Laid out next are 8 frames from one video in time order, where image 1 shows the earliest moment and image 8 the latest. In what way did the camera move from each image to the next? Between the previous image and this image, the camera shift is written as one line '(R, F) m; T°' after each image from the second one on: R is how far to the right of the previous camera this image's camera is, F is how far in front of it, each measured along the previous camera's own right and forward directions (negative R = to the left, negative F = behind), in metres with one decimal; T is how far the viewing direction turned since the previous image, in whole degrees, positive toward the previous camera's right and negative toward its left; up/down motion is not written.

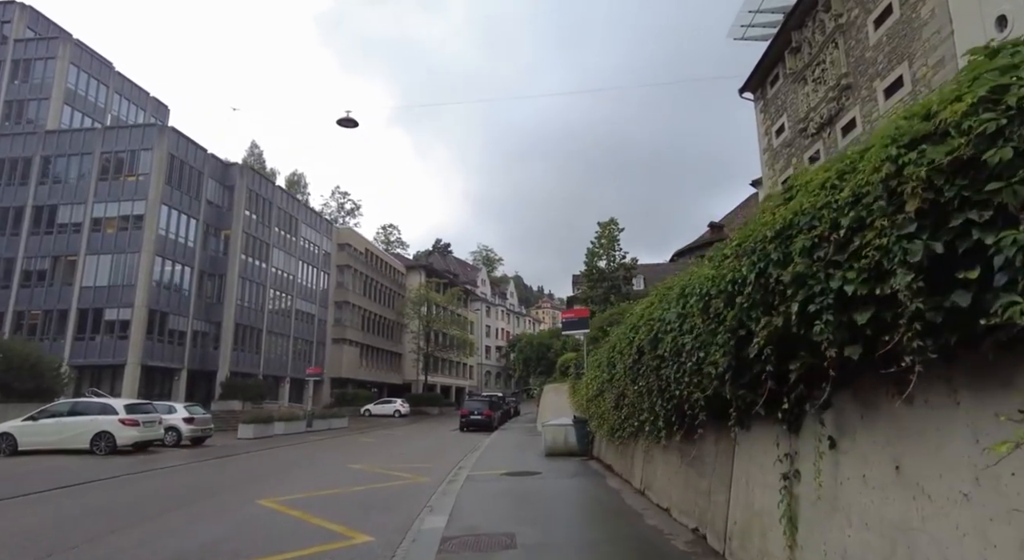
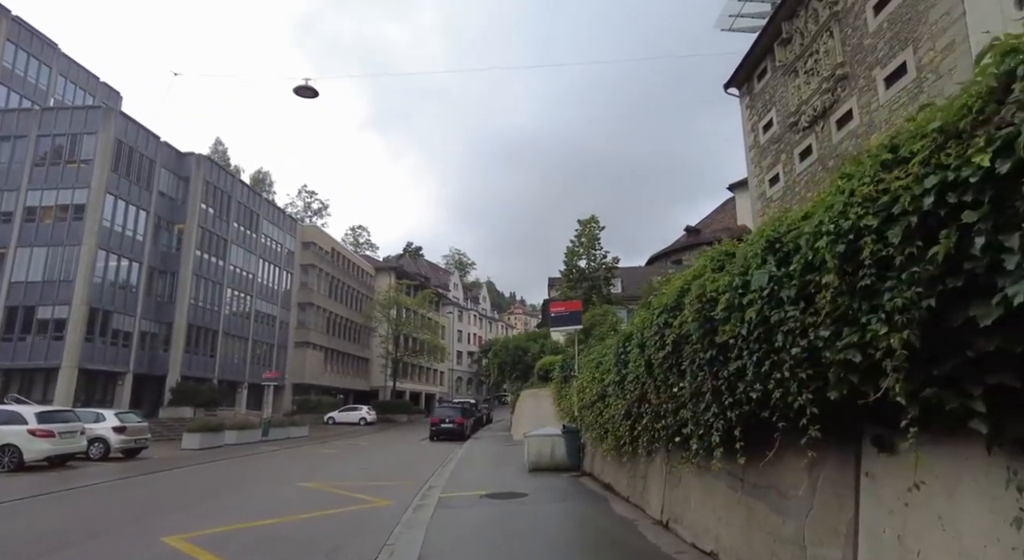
(-0.2, +1.6) m; +3°
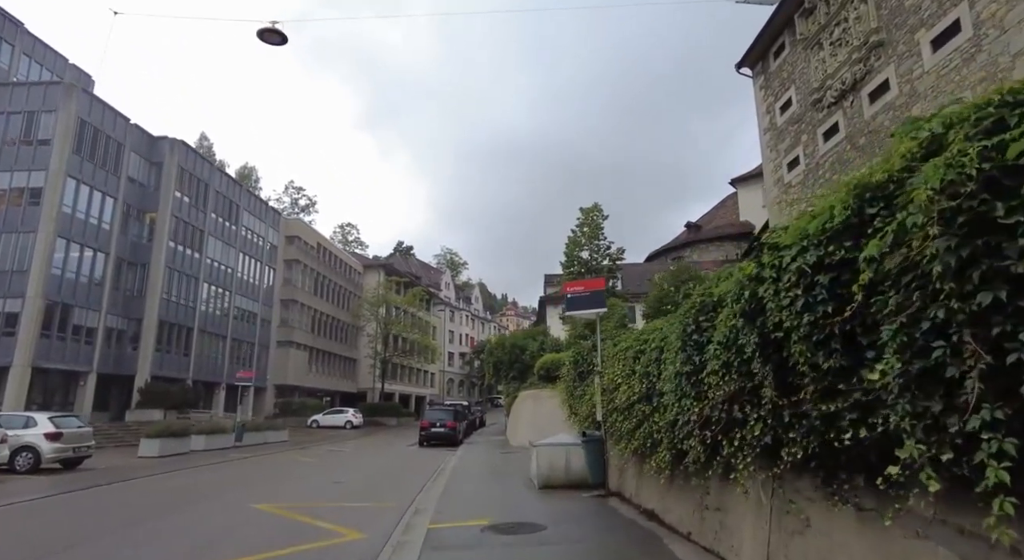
(-0.2, +2.0) m; +1°
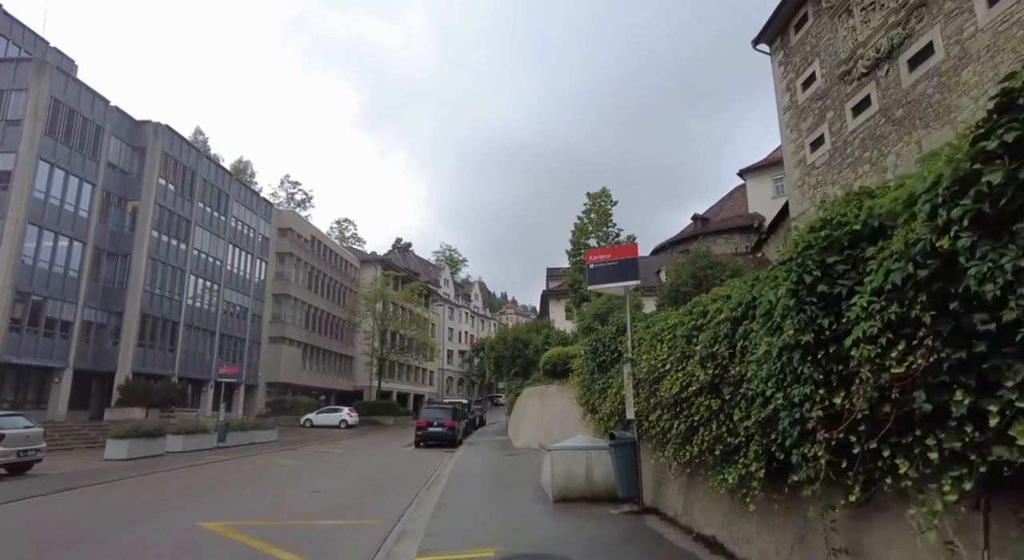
(-0.1, +1.6) m; 0°
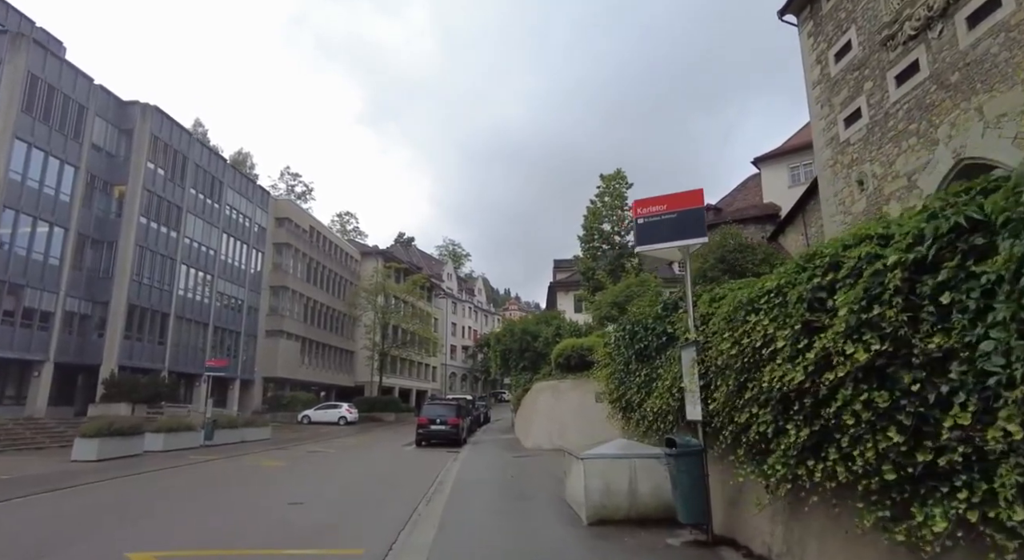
(-0.2, +1.6) m; 0°
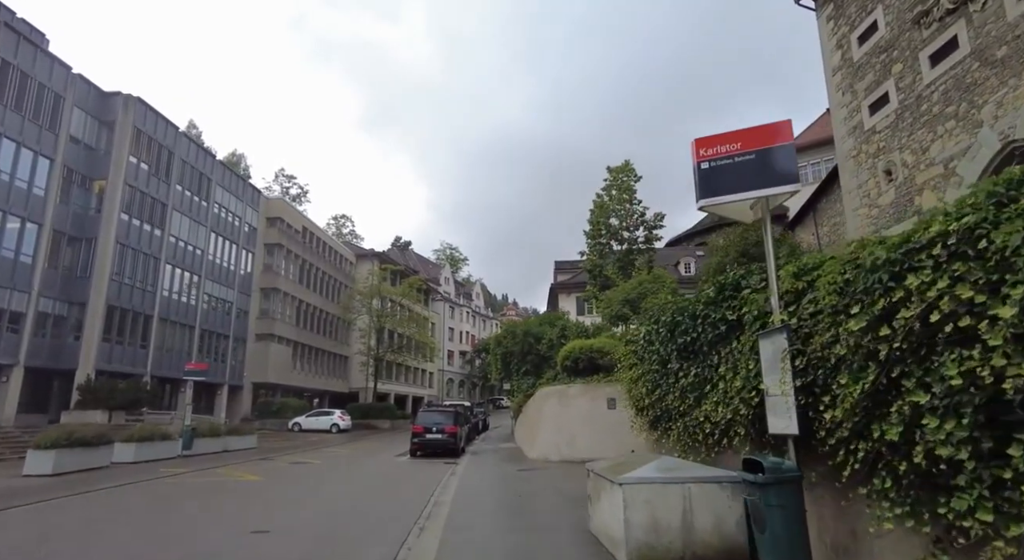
(-0.2, +1.4) m; 0°
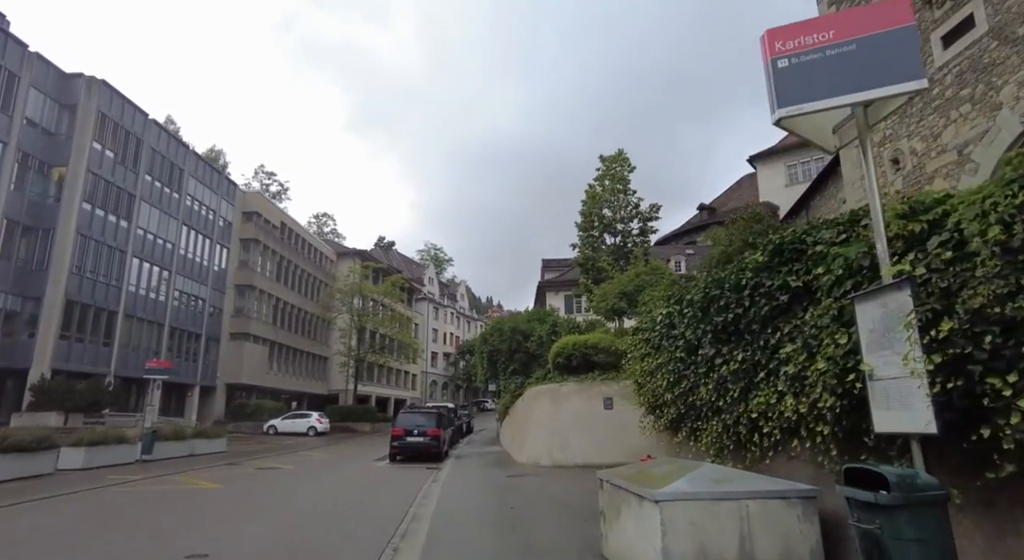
(-0.1, +1.2) m; +2°
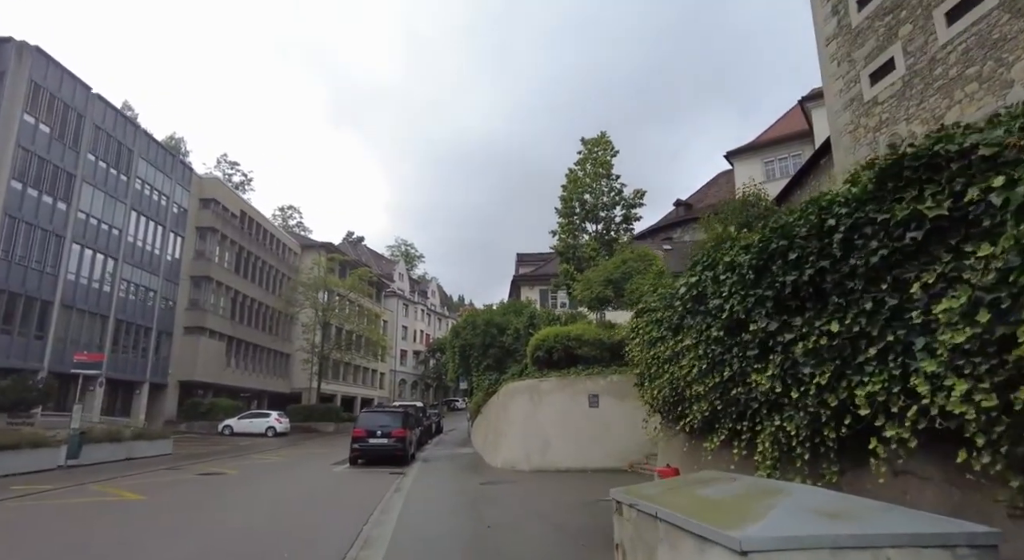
(-0.1, +1.4) m; +3°
